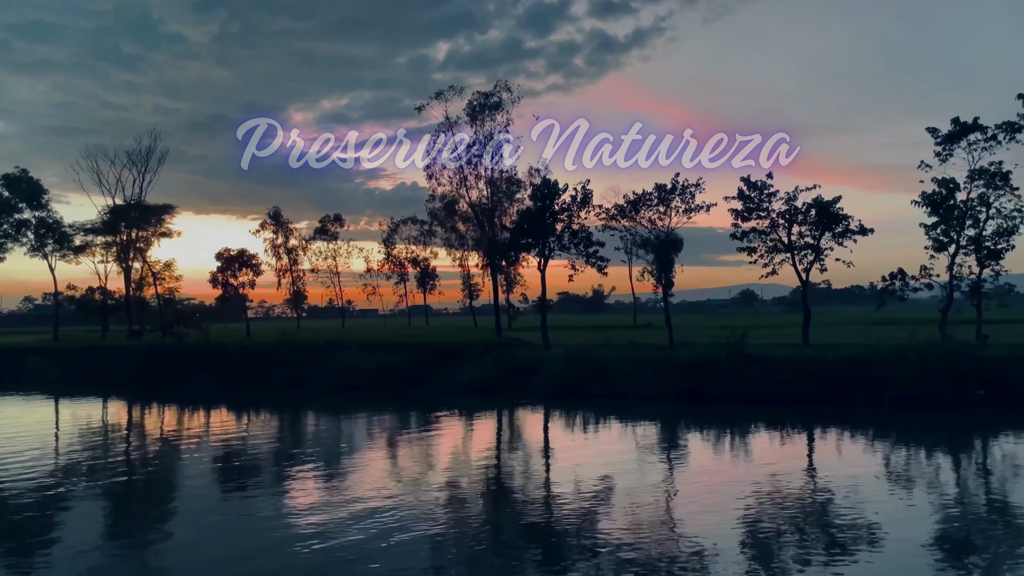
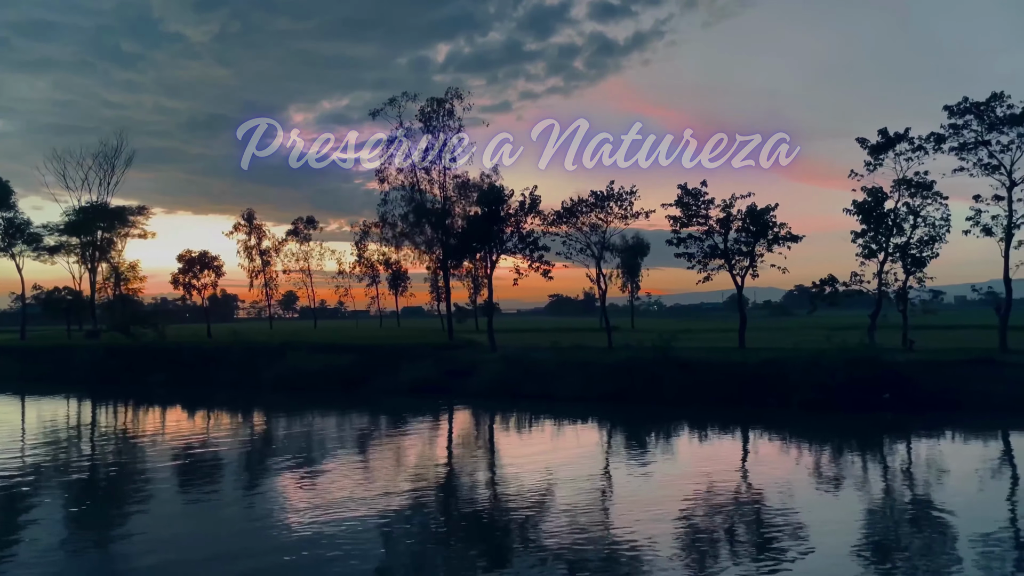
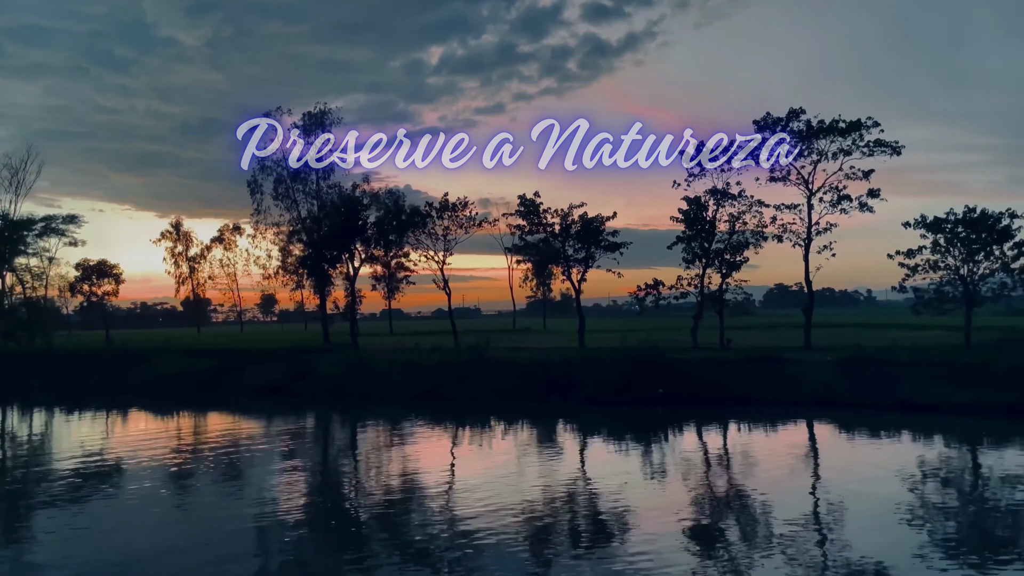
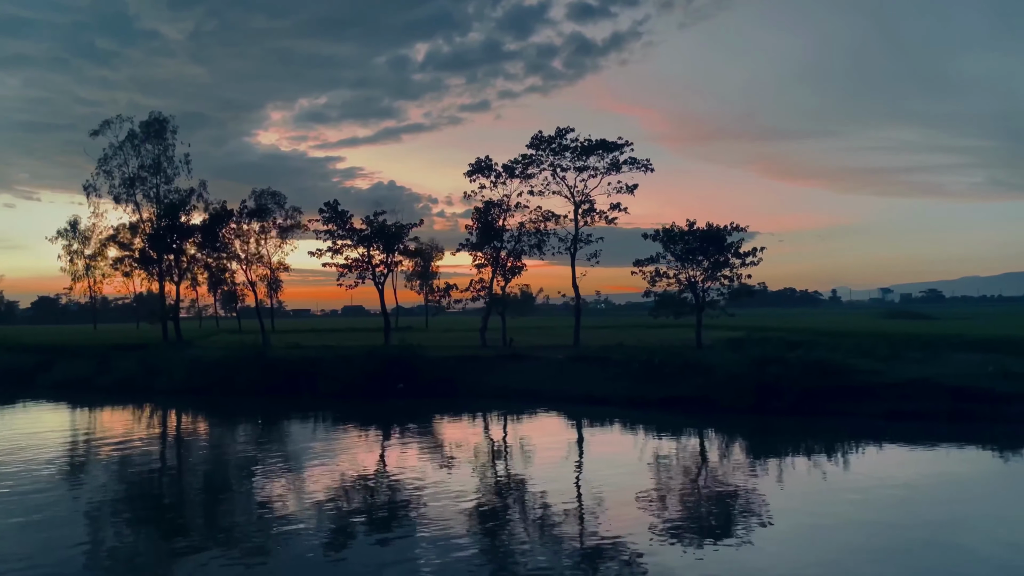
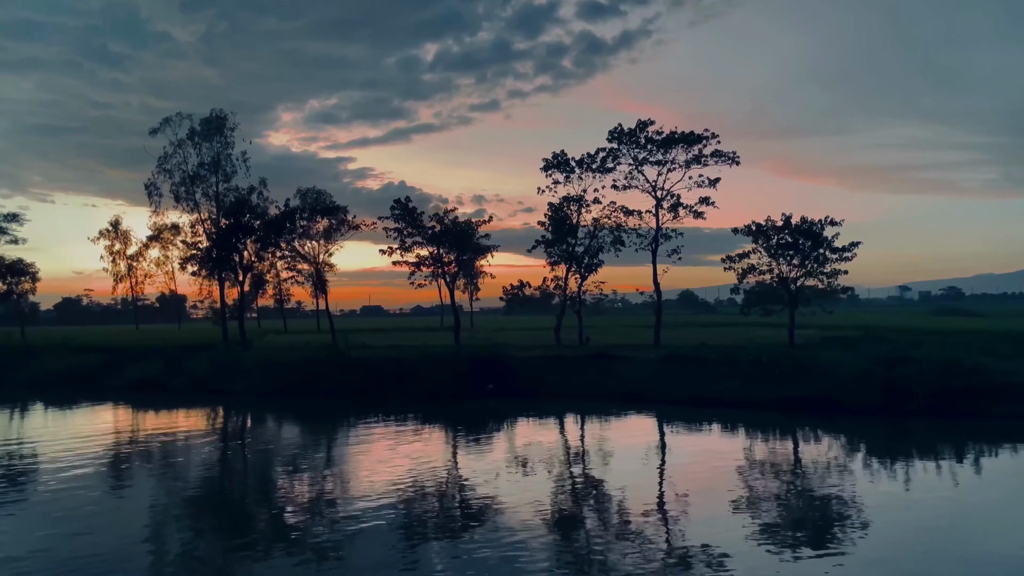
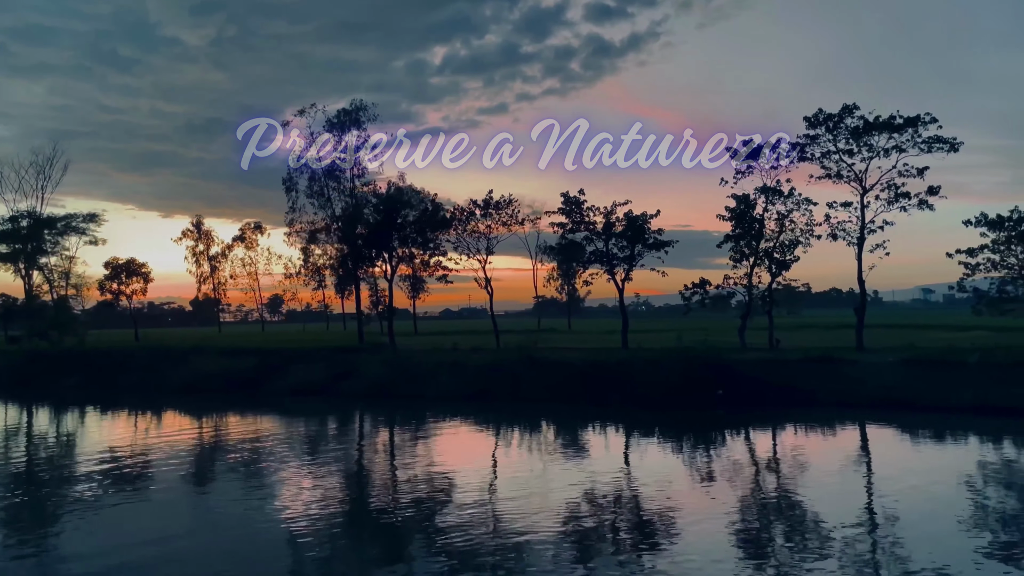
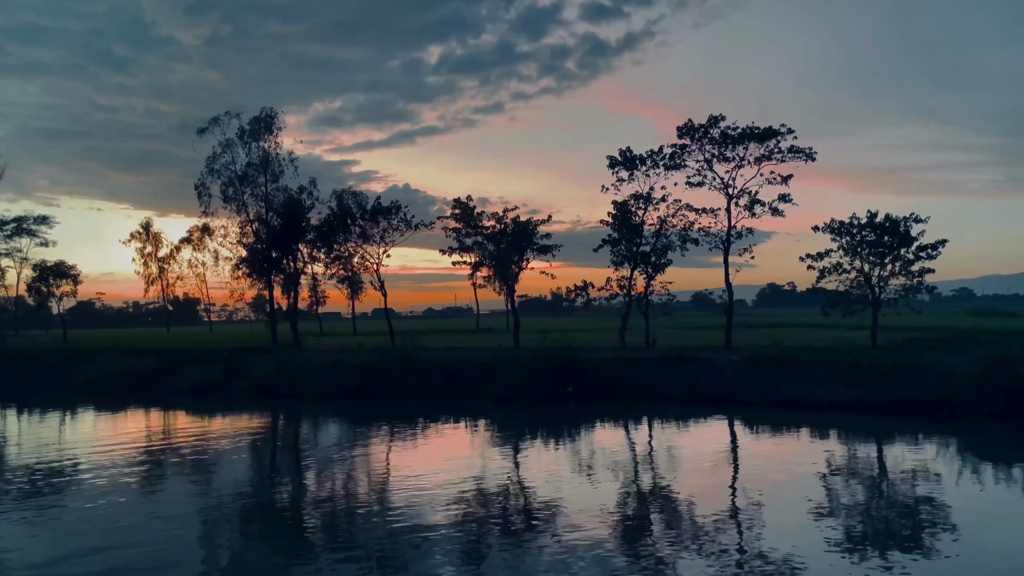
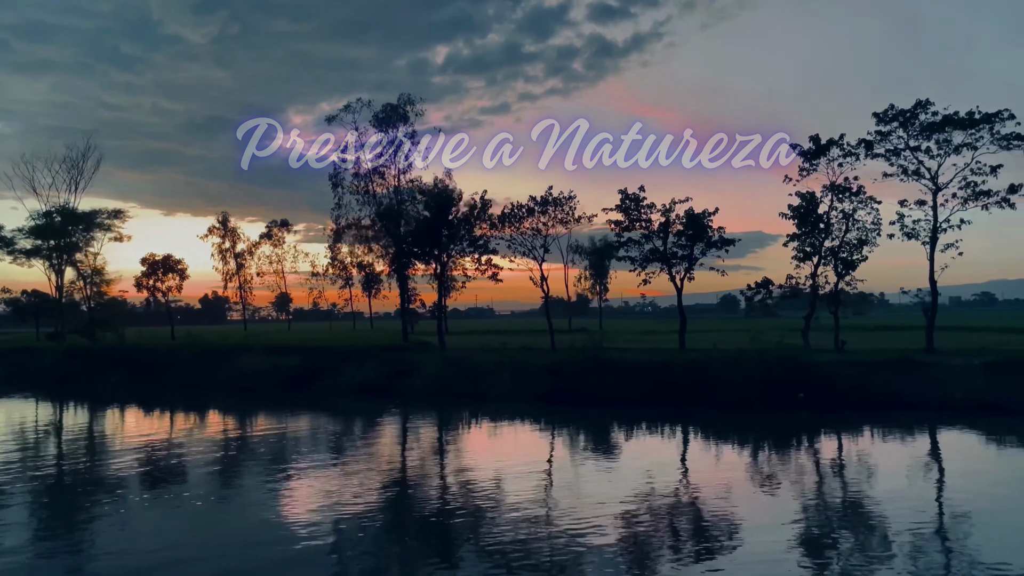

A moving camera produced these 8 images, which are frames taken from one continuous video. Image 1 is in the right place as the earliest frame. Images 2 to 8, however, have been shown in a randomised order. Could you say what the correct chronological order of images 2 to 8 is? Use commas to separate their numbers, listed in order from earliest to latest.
2, 8, 6, 3, 7, 5, 4
